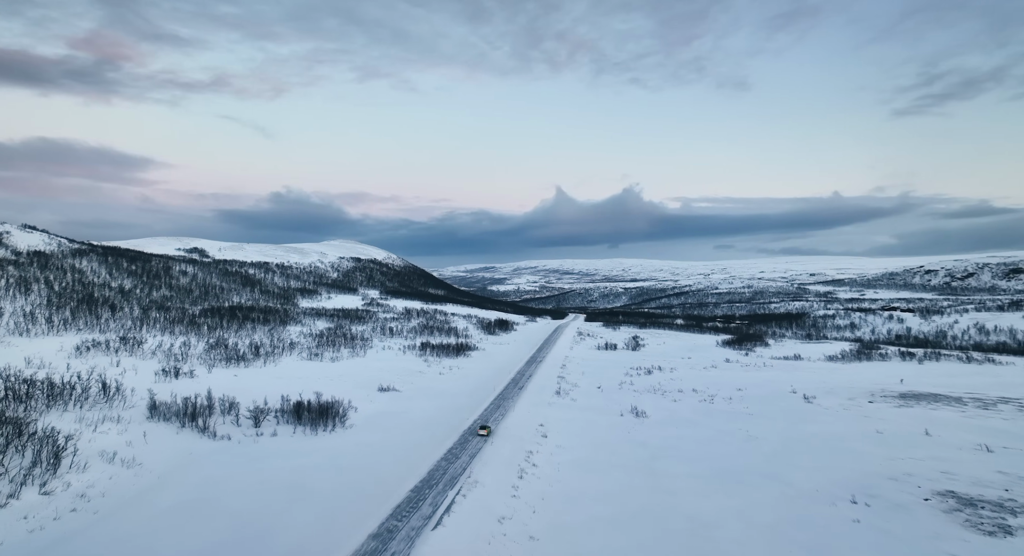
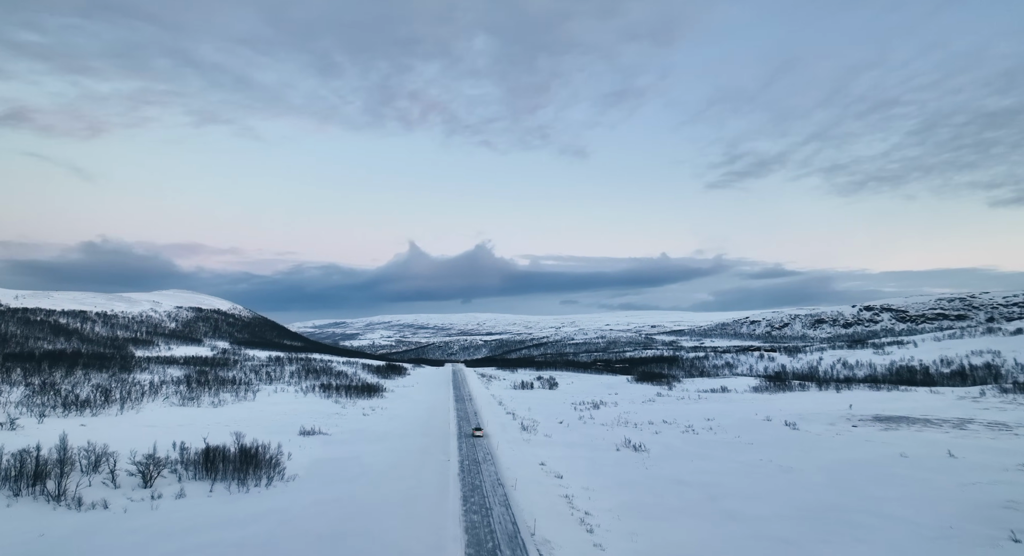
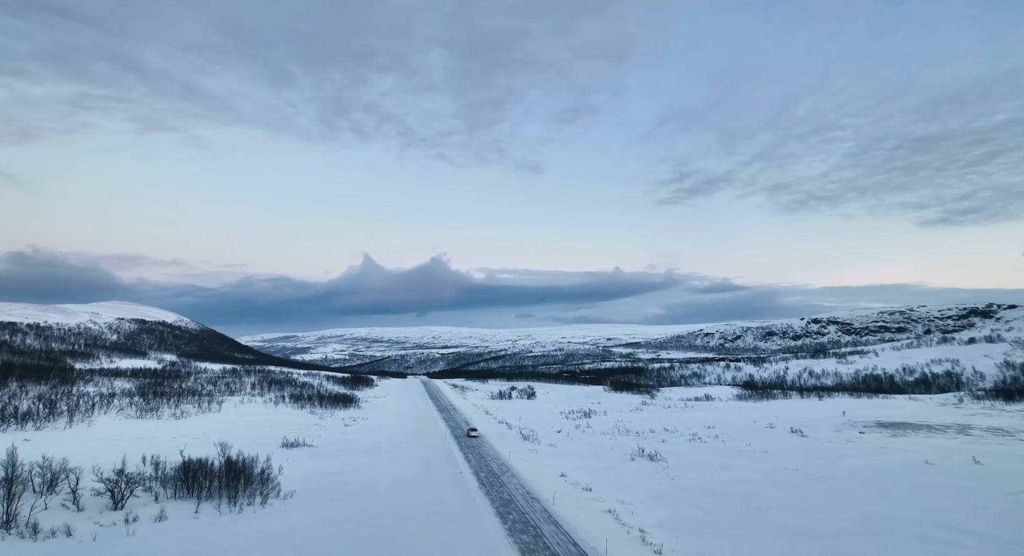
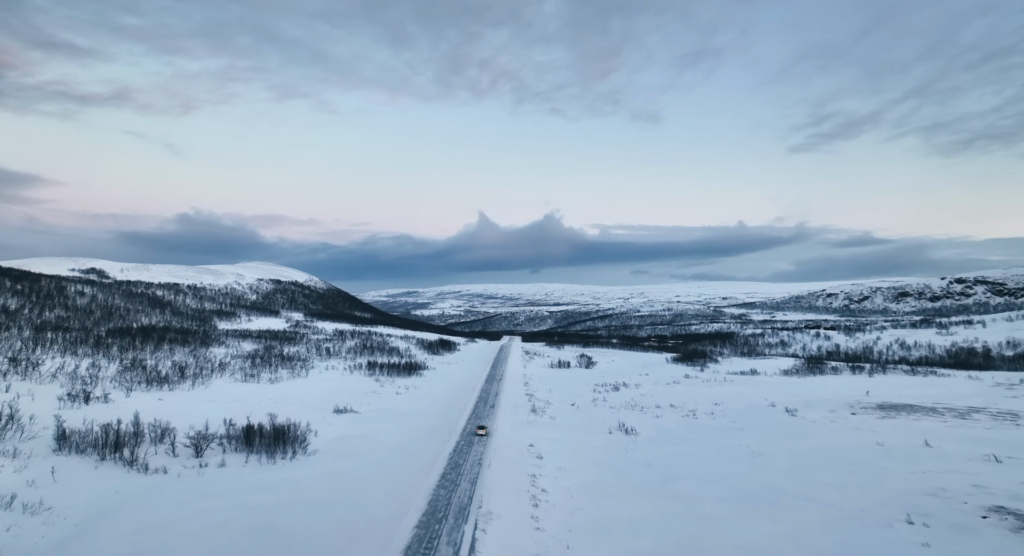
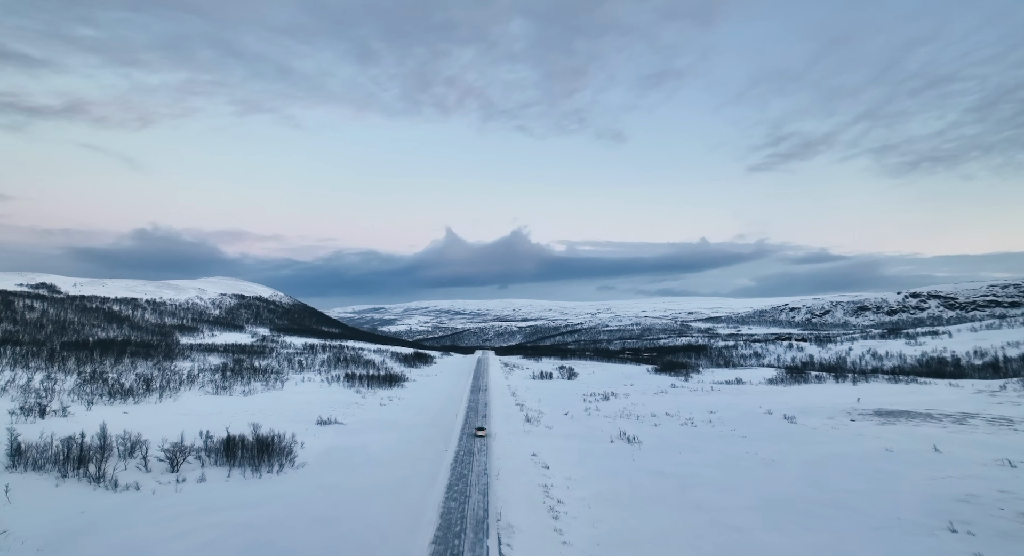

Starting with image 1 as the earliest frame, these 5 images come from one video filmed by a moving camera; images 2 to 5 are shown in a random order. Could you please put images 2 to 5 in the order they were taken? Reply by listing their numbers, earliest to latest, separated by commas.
4, 5, 2, 3
